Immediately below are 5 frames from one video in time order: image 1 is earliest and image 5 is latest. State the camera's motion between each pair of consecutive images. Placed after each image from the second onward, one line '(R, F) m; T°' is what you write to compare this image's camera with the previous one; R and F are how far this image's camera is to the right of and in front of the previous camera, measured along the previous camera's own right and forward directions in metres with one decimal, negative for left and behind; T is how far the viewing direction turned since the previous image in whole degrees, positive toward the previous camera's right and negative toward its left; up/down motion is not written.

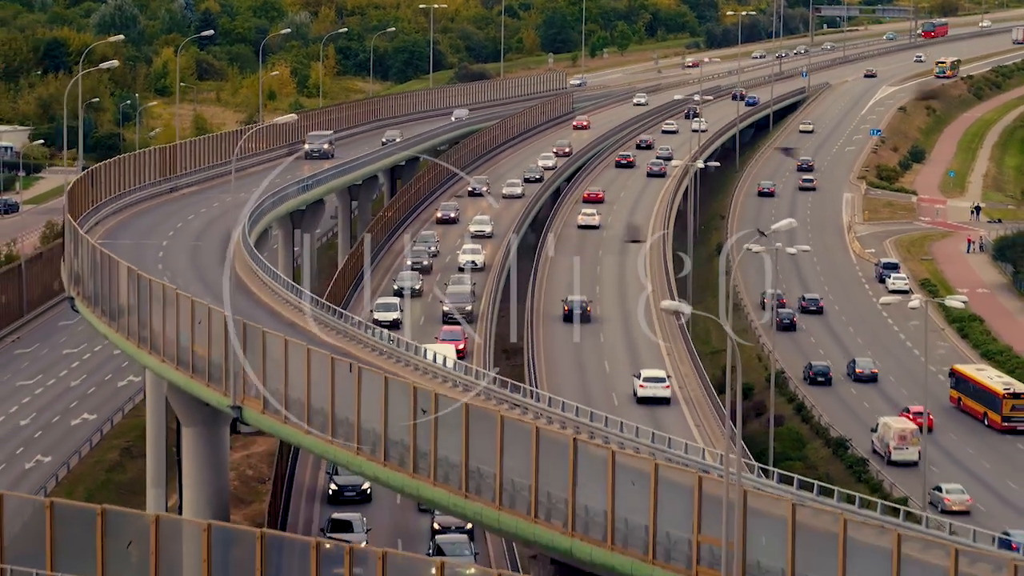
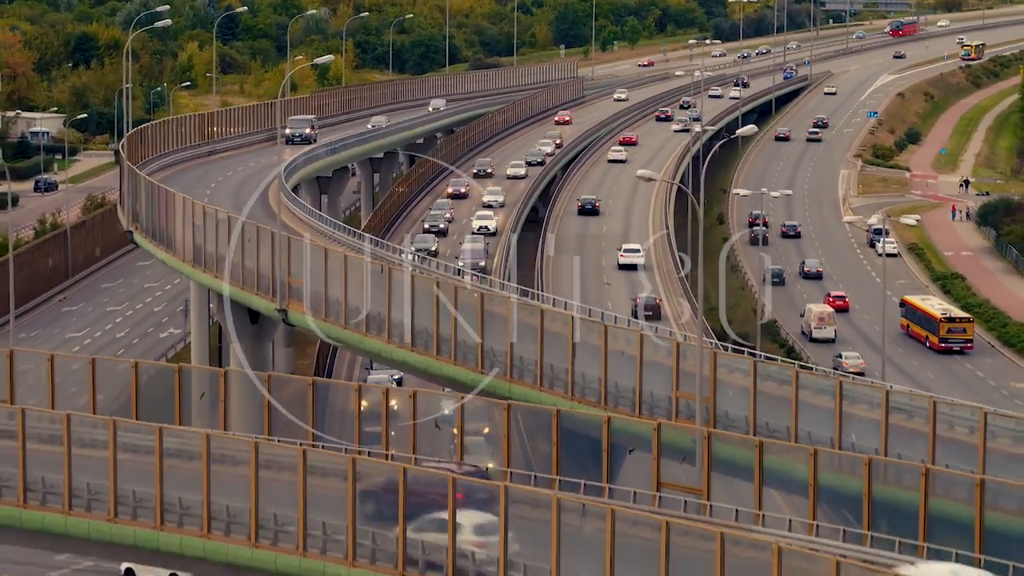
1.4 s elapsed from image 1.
(+0.1, -5.8) m; 0°
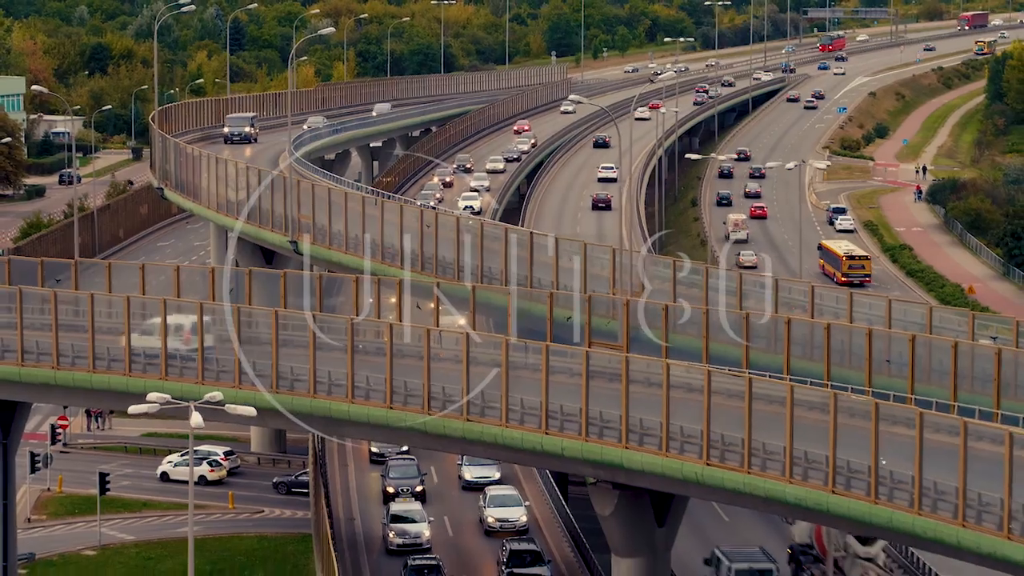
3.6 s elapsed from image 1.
(+0.6, -8.5) m; 0°
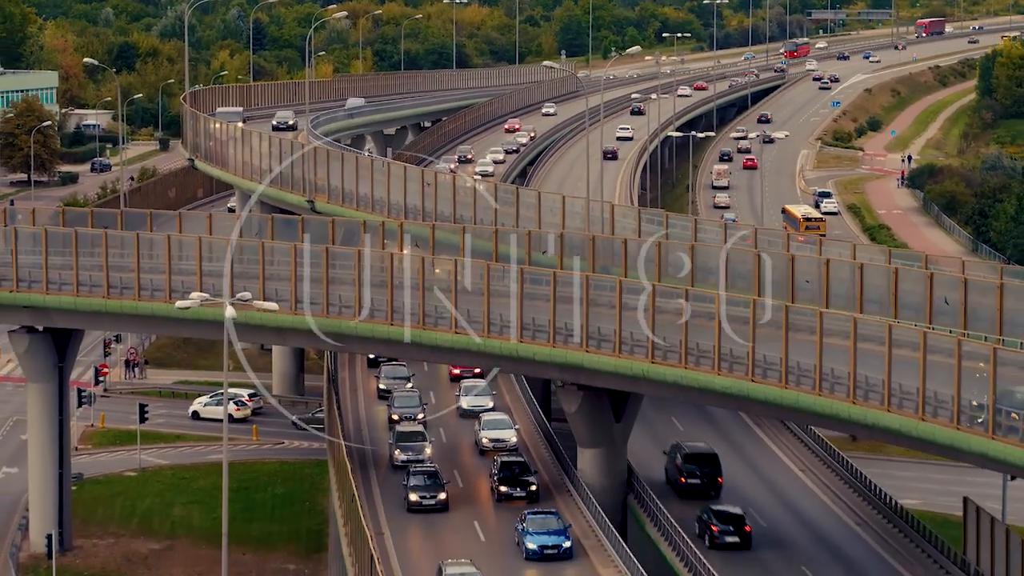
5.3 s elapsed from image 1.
(+0.6, -6.8) m; 0°
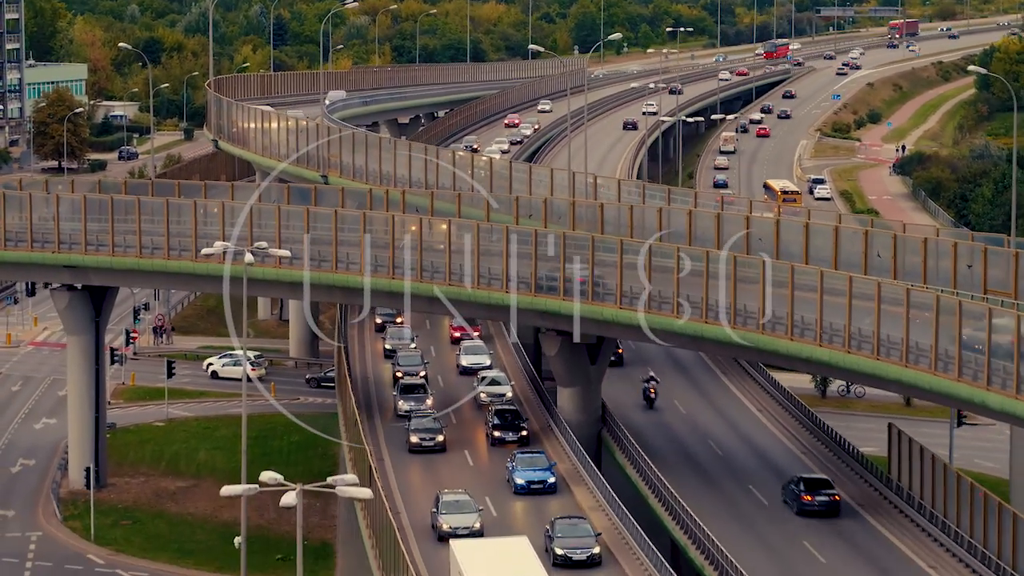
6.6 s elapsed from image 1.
(+0.6, -5.4) m; 0°
